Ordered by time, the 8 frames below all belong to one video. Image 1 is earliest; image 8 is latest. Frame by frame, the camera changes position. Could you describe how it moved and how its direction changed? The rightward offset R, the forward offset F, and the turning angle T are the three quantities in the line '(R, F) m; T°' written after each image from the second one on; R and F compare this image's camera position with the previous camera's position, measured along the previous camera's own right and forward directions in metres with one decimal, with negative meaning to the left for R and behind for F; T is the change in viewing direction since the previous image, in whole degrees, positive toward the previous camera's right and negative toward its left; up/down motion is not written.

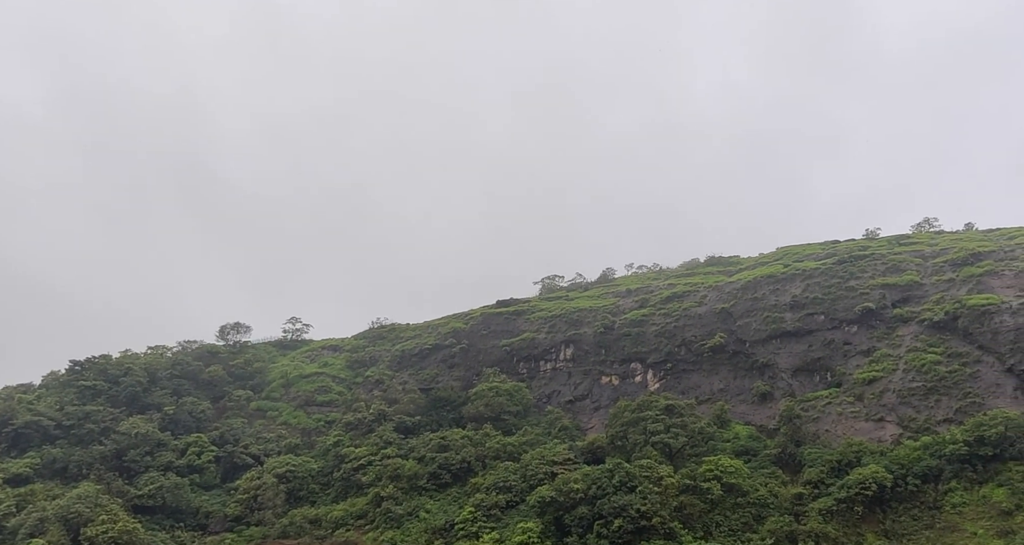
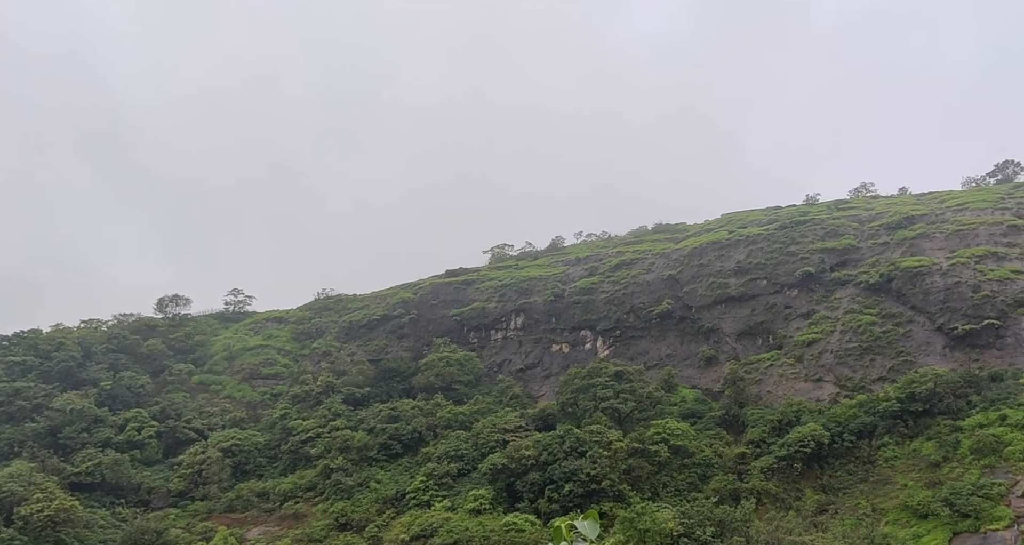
(+0.4, -0.1) m; +3°
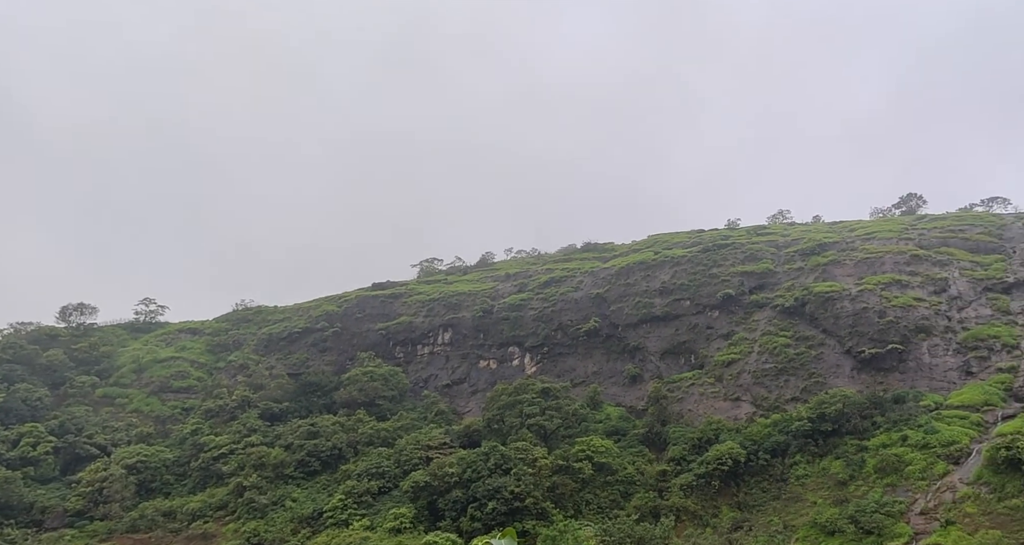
(+0.5, +0.1) m; +4°
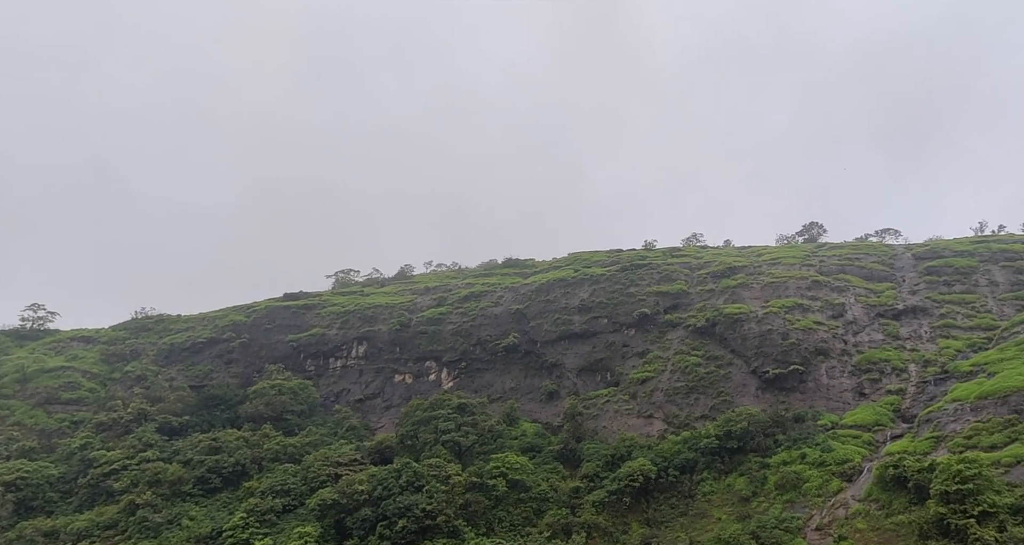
(+0.4, +0.5) m; +5°
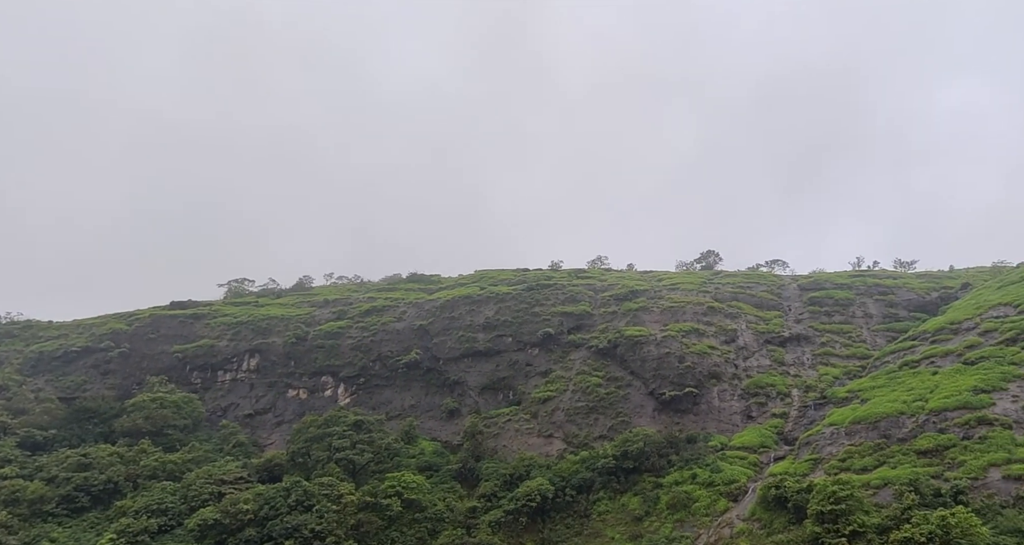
(+0.5, +0.7) m; +6°
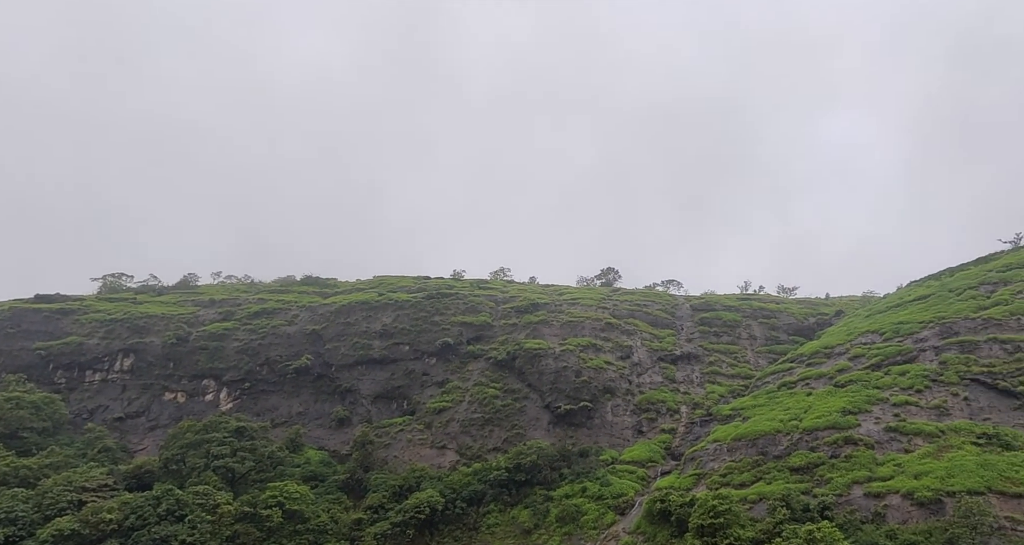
(+0.6, +0.8) m; +6°
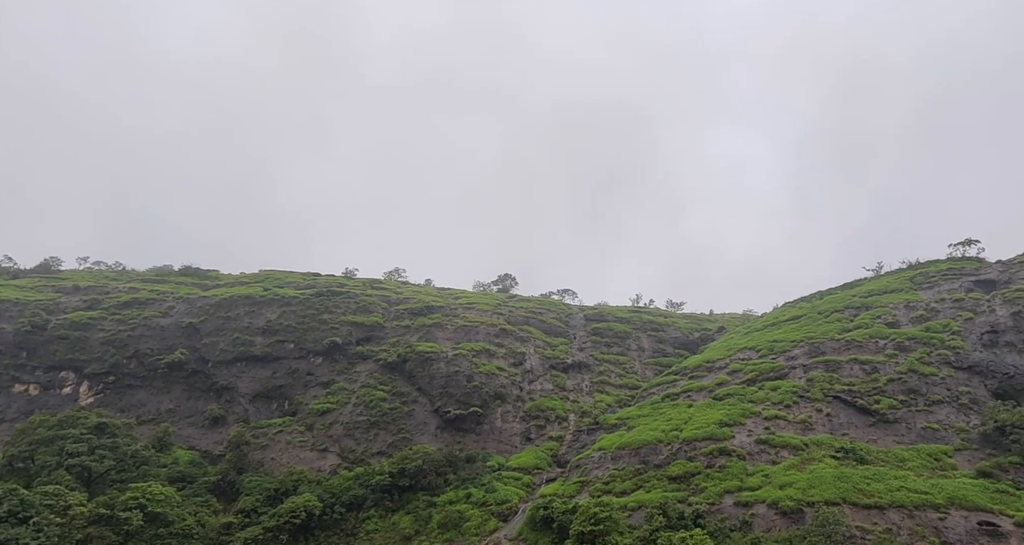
(+0.9, +0.9) m; +7°
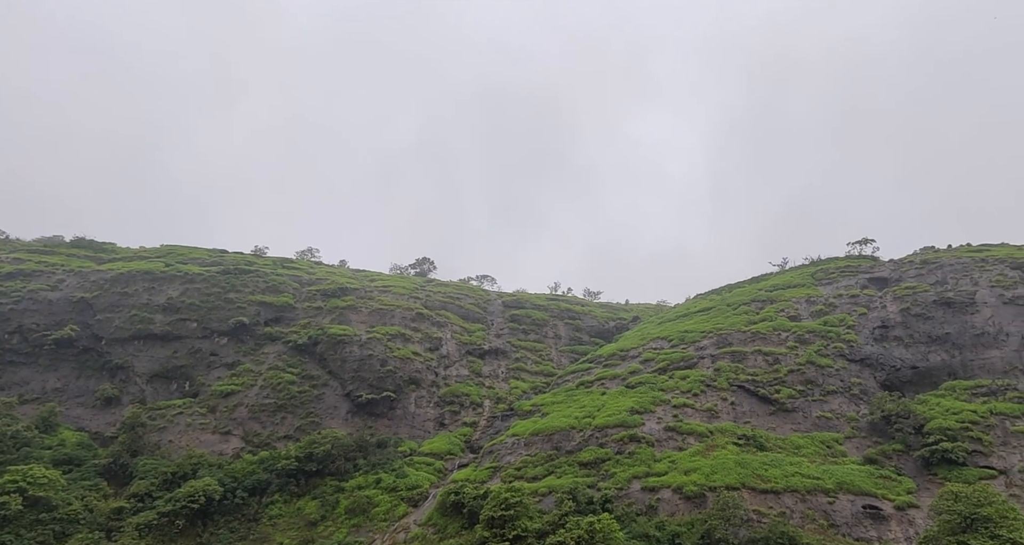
(+0.9, +1.0) m; +5°
